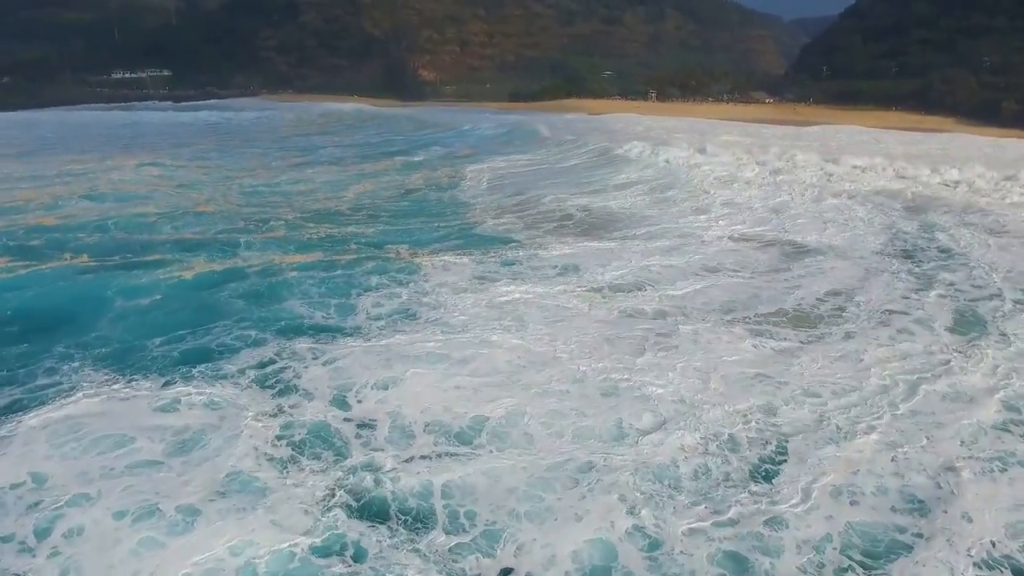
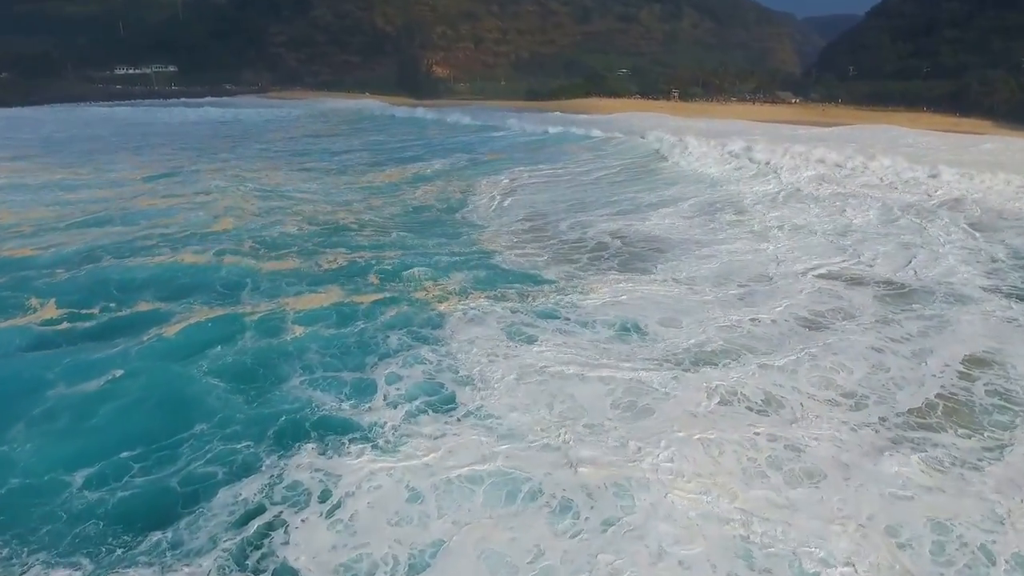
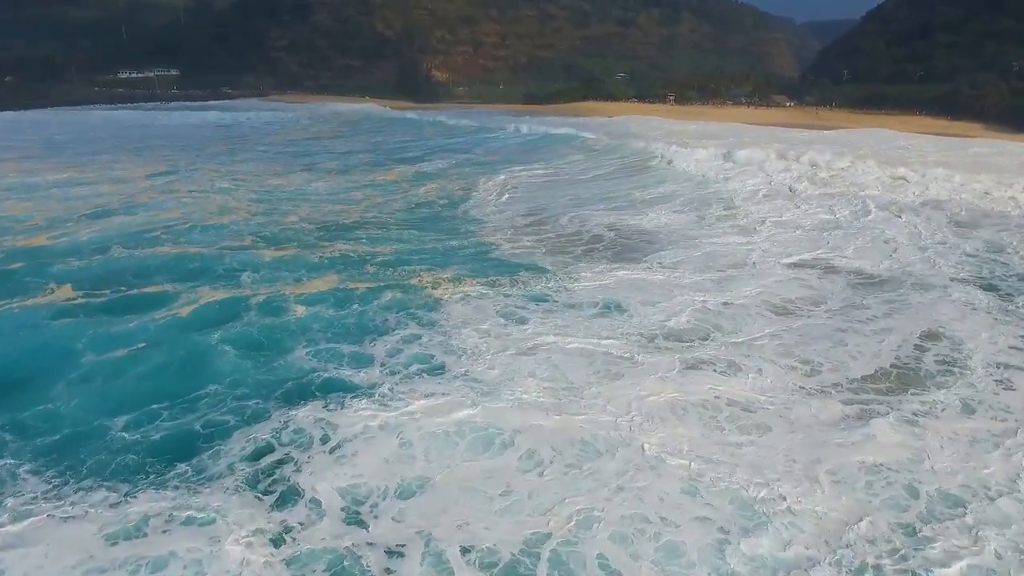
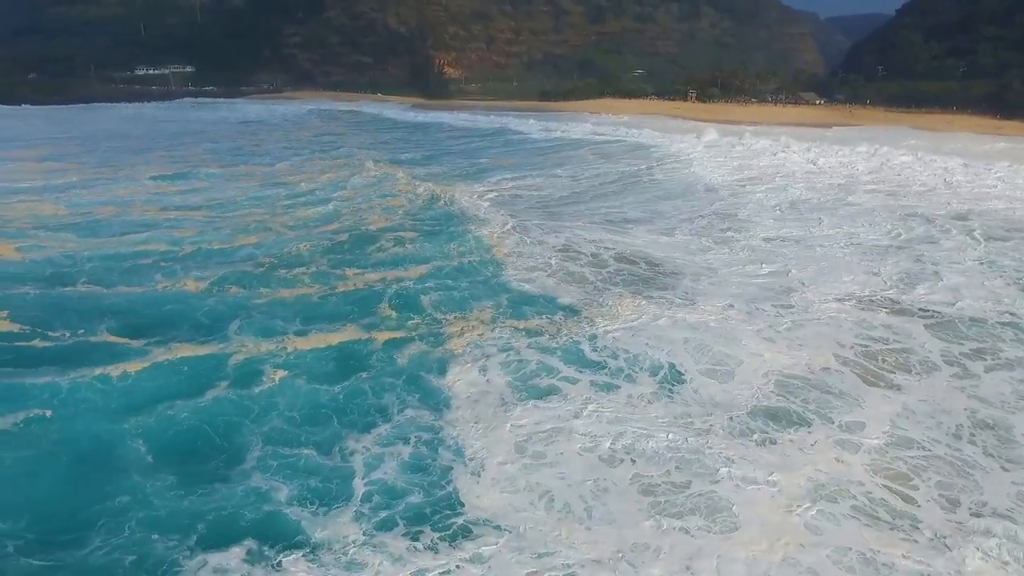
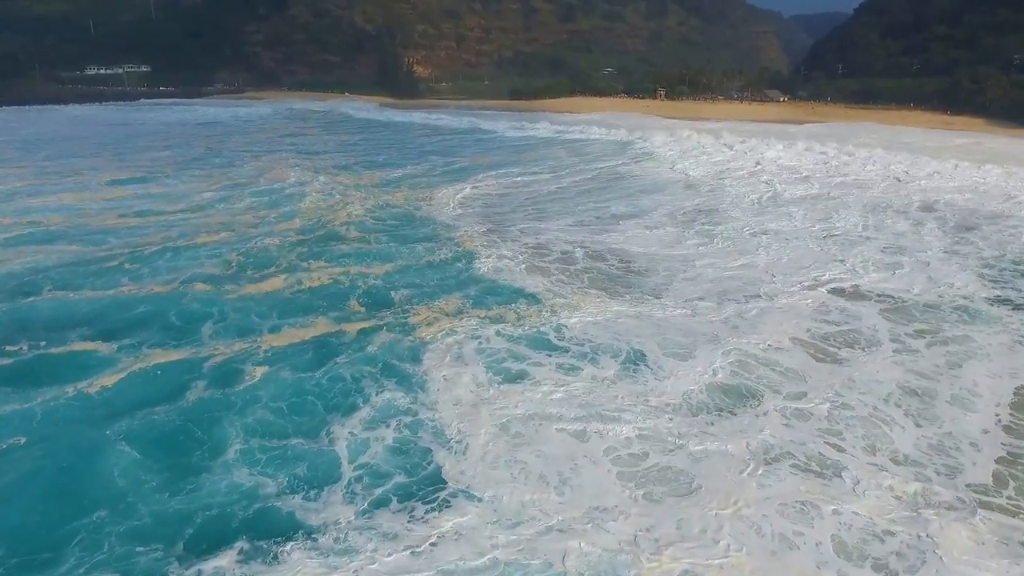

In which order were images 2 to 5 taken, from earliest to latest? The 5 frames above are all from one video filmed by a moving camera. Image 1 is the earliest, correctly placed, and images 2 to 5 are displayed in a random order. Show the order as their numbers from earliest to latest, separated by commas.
3, 2, 5, 4
